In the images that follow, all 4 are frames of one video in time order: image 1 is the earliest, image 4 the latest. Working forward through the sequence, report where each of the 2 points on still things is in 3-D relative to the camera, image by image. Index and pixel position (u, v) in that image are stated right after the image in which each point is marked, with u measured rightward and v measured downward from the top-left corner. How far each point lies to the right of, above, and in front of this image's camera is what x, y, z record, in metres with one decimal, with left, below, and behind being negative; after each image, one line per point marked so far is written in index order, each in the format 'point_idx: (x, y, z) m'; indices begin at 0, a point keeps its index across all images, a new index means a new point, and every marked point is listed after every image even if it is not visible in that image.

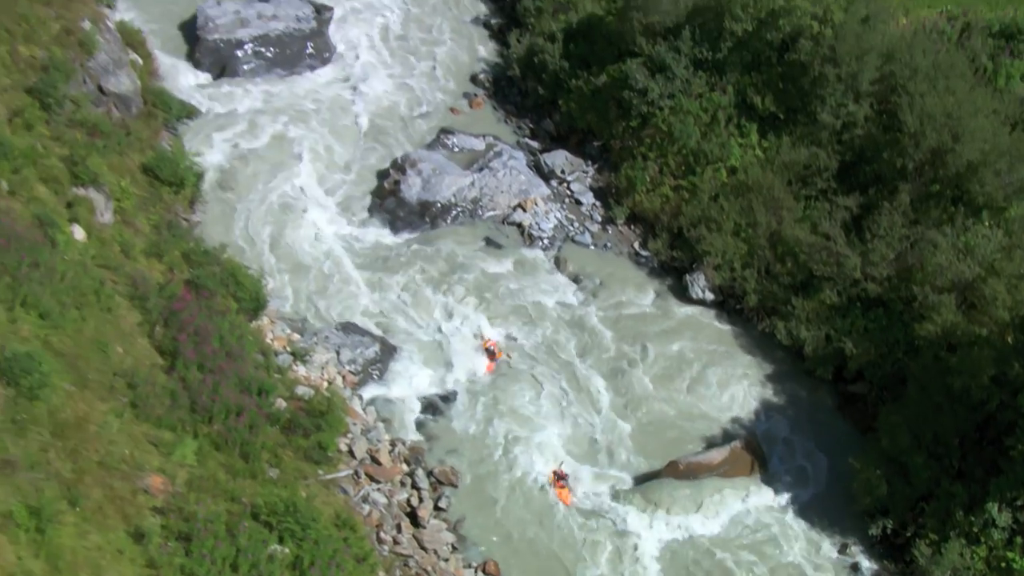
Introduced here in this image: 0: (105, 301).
0: (-7.3, -0.2, +14.8) m
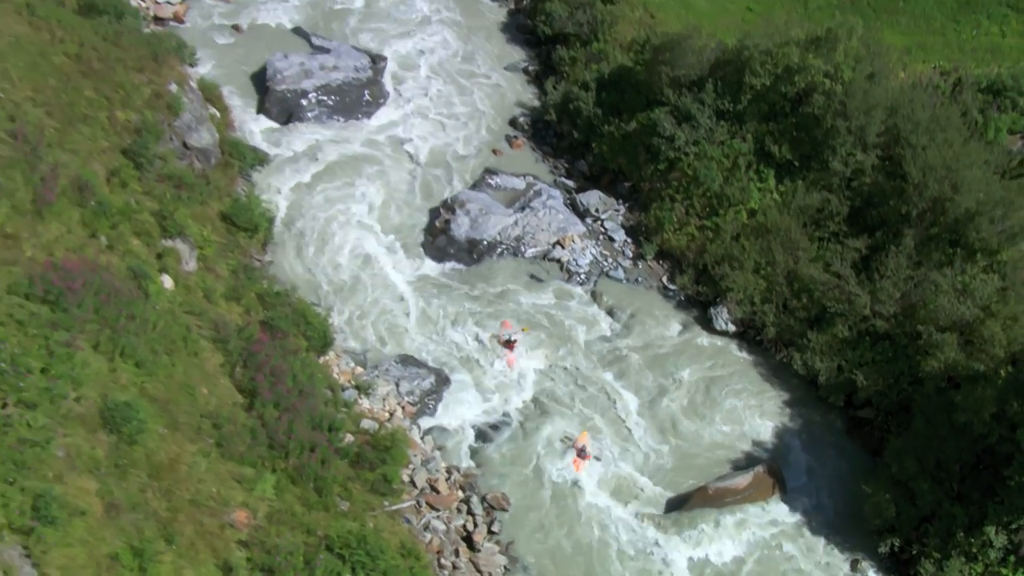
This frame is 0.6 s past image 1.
0: (-6.5, -1.3, +17.5) m
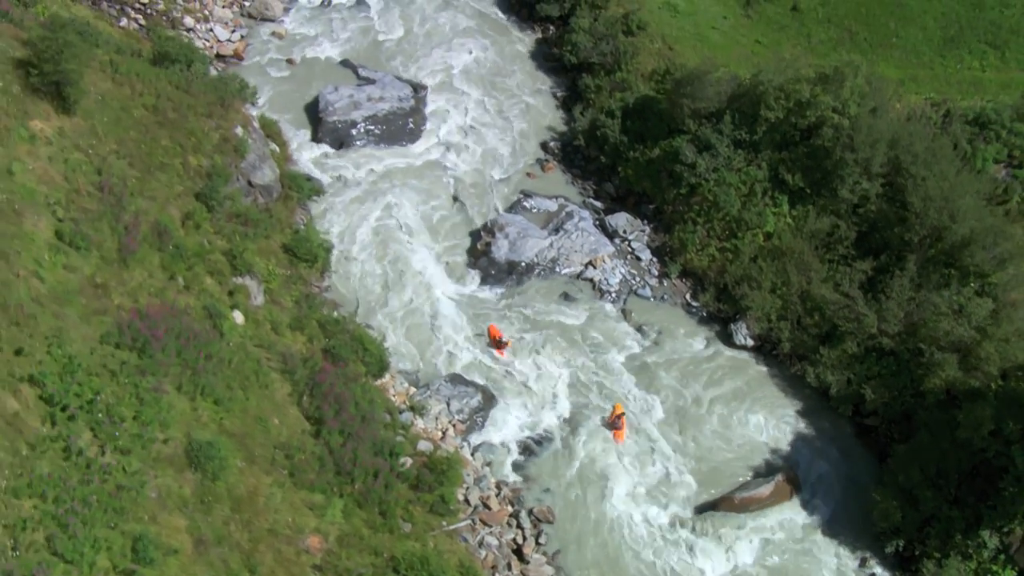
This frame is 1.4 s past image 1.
0: (-5.6, -2.0, +19.4) m
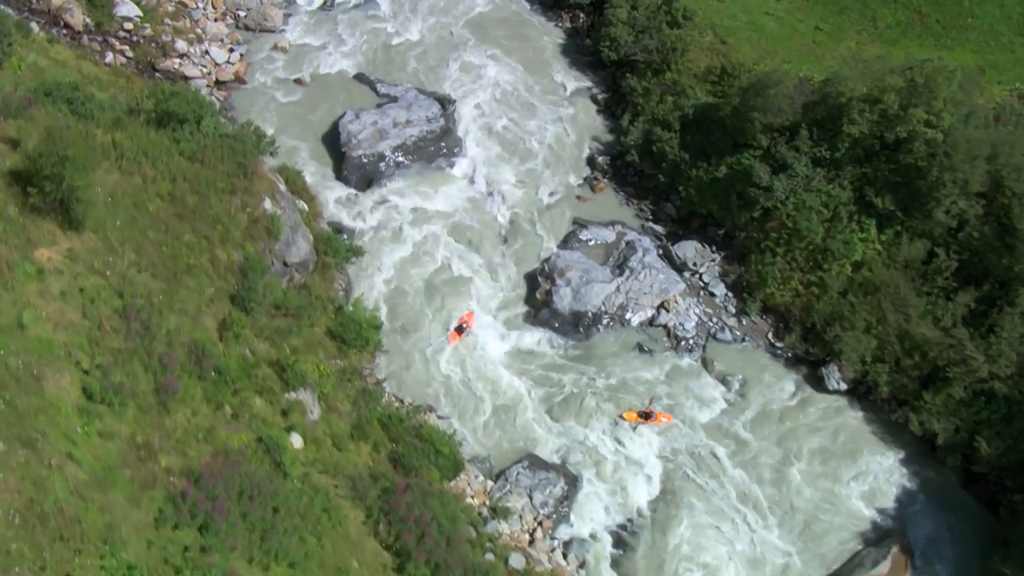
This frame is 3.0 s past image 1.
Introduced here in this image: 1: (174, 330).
0: (-3.5, -4.5, +16.9) m
1: (-6.6, -0.8, +16.8) m
